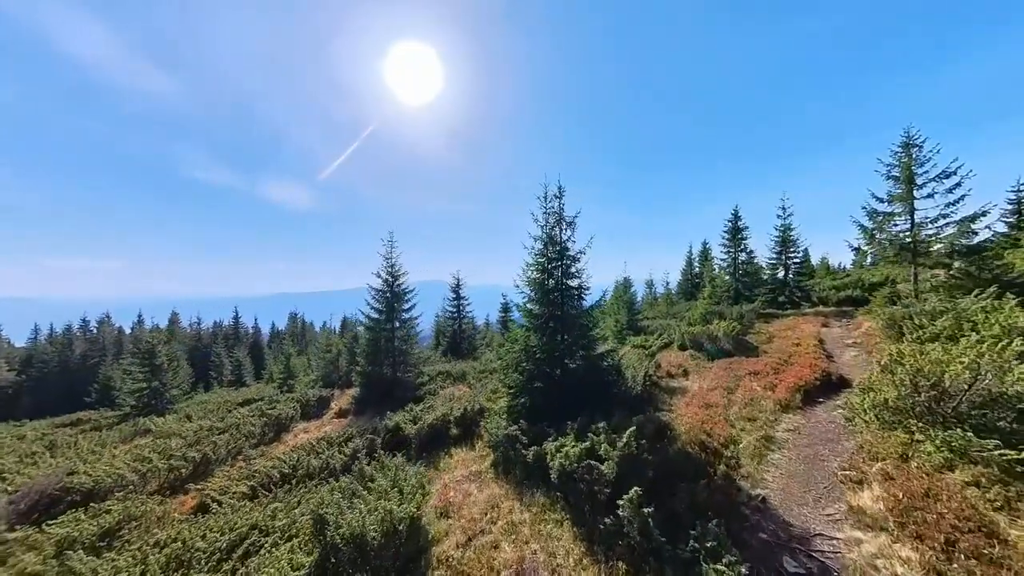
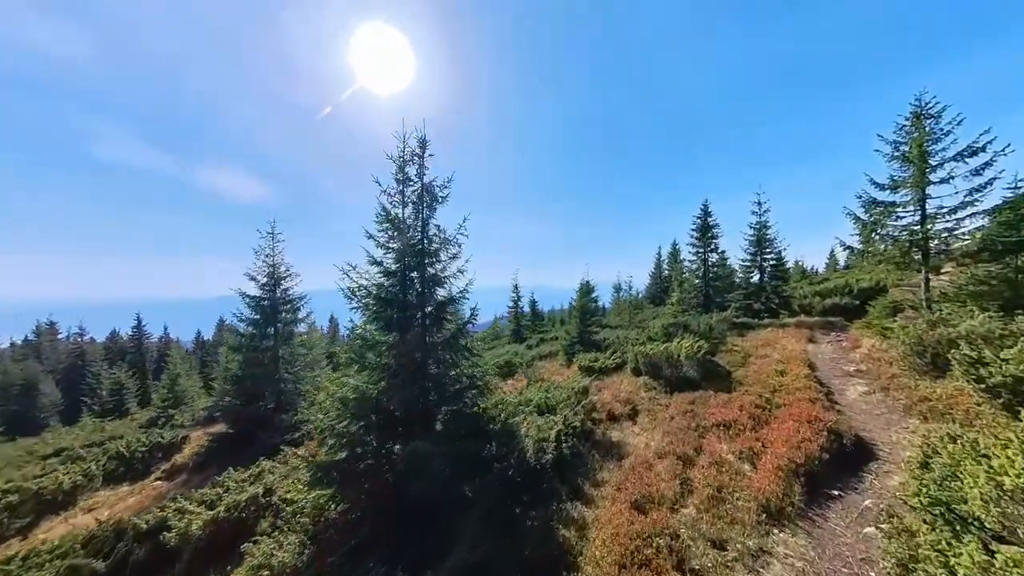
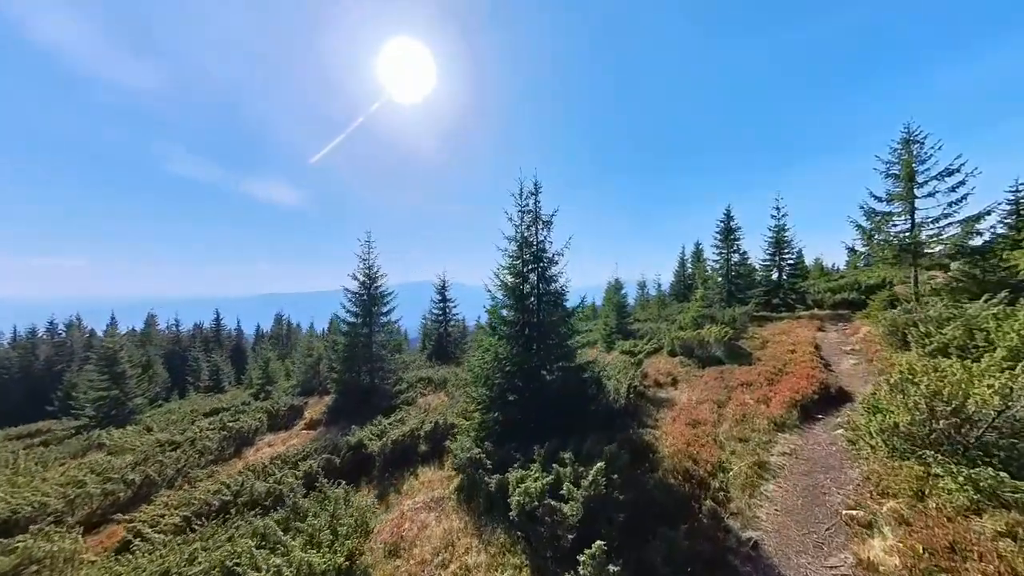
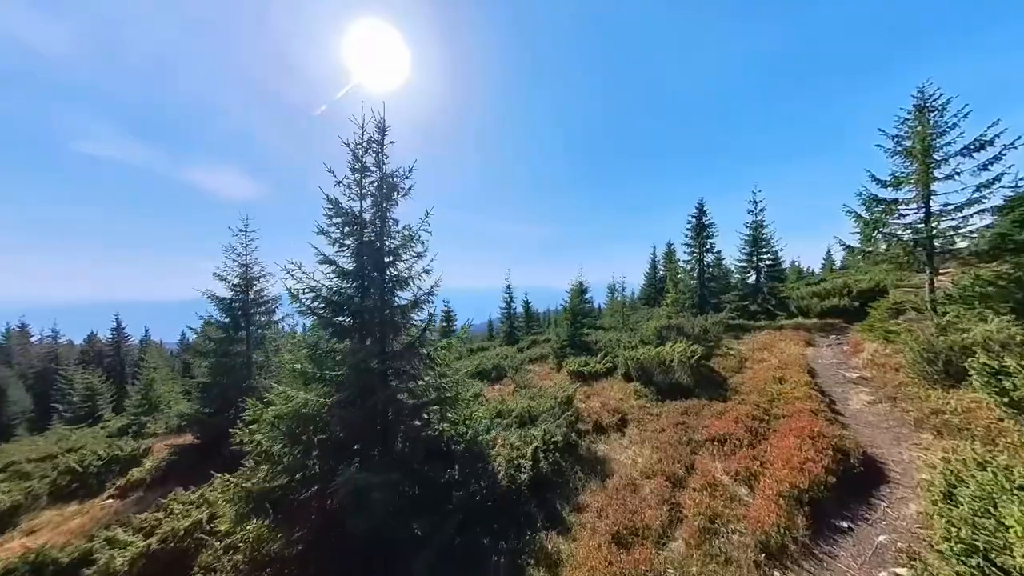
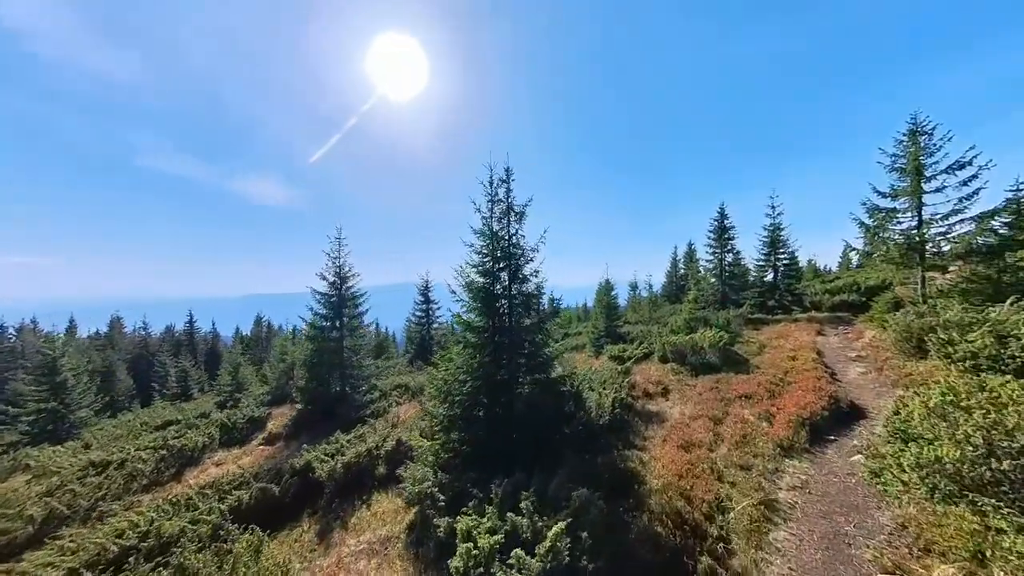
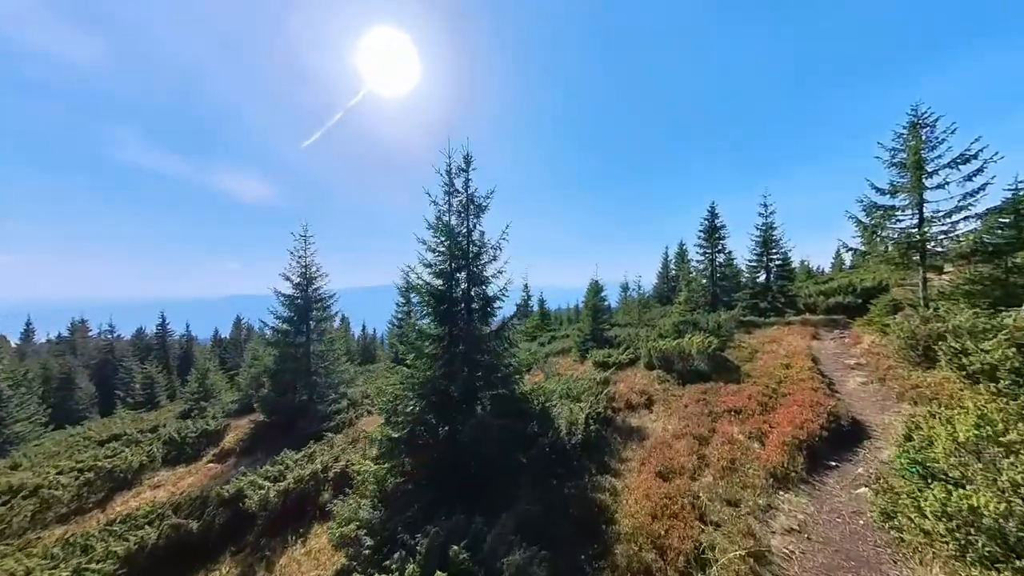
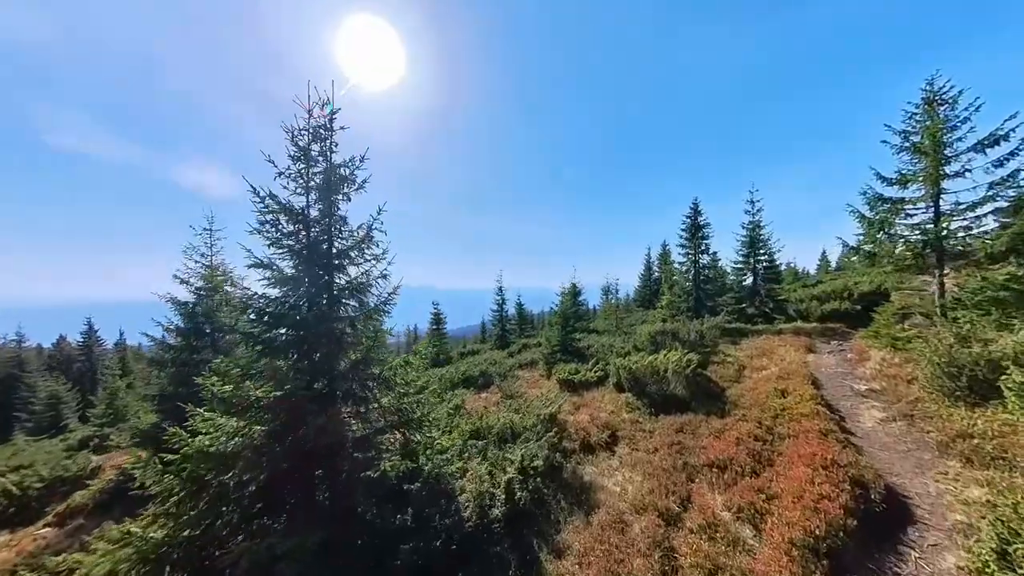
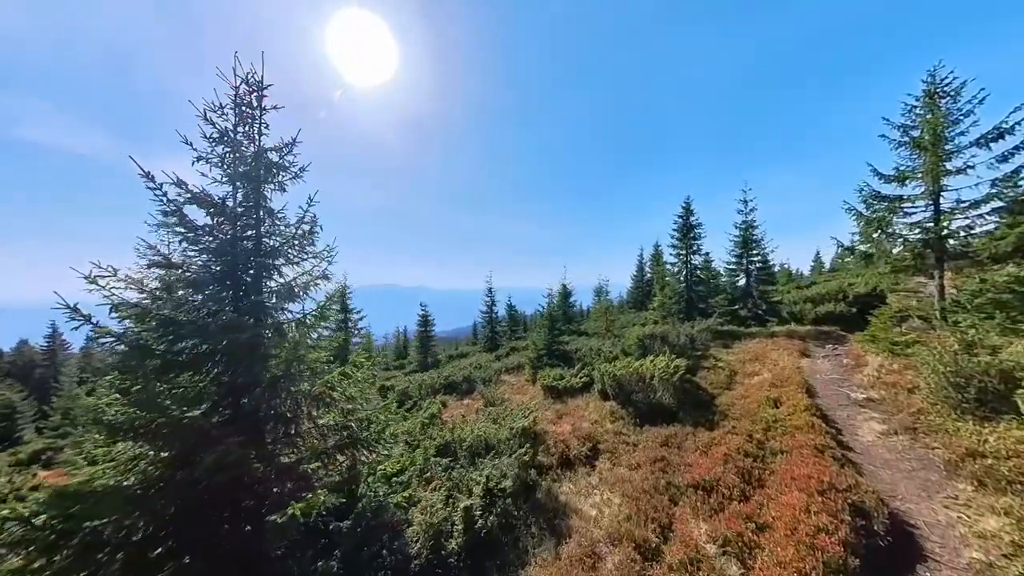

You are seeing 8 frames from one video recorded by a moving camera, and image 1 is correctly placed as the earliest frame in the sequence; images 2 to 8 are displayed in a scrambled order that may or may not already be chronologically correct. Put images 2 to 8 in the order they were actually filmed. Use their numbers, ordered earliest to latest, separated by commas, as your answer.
3, 5, 6, 2, 4, 7, 8
